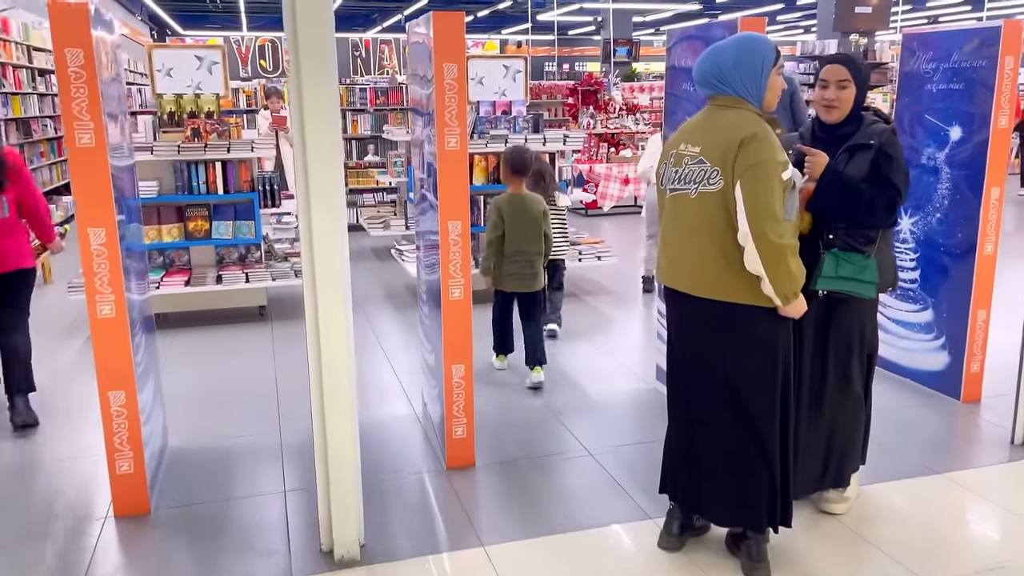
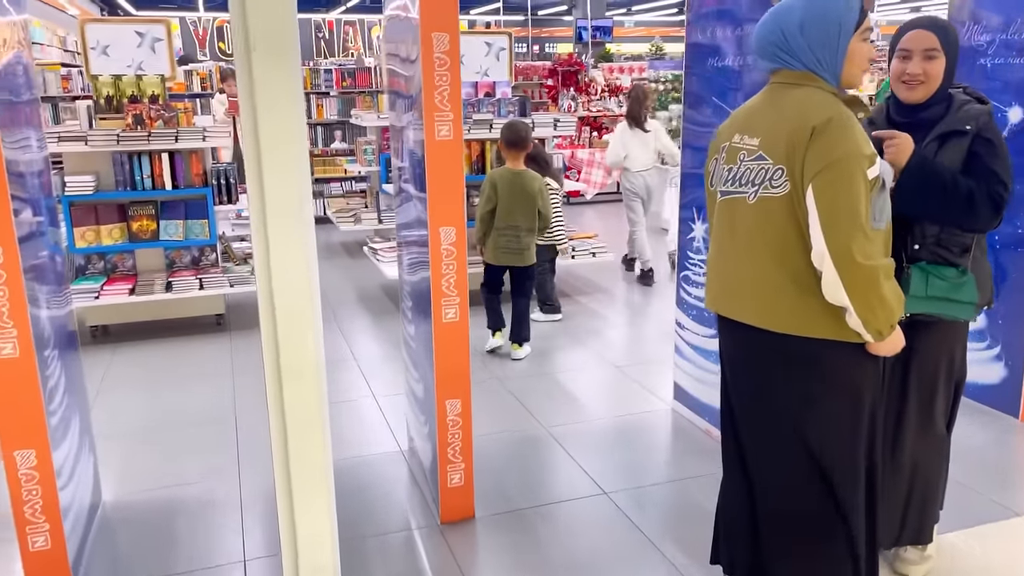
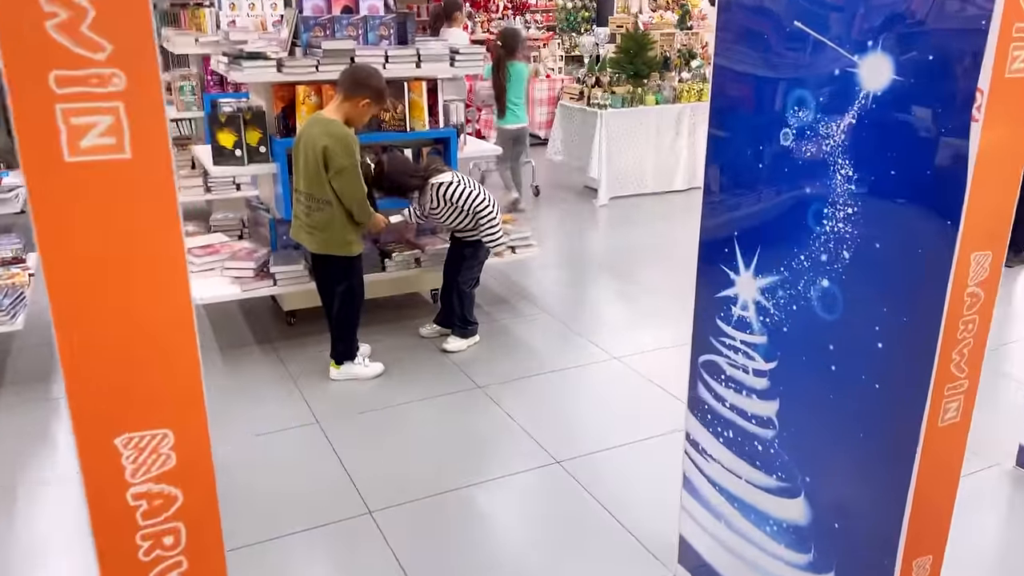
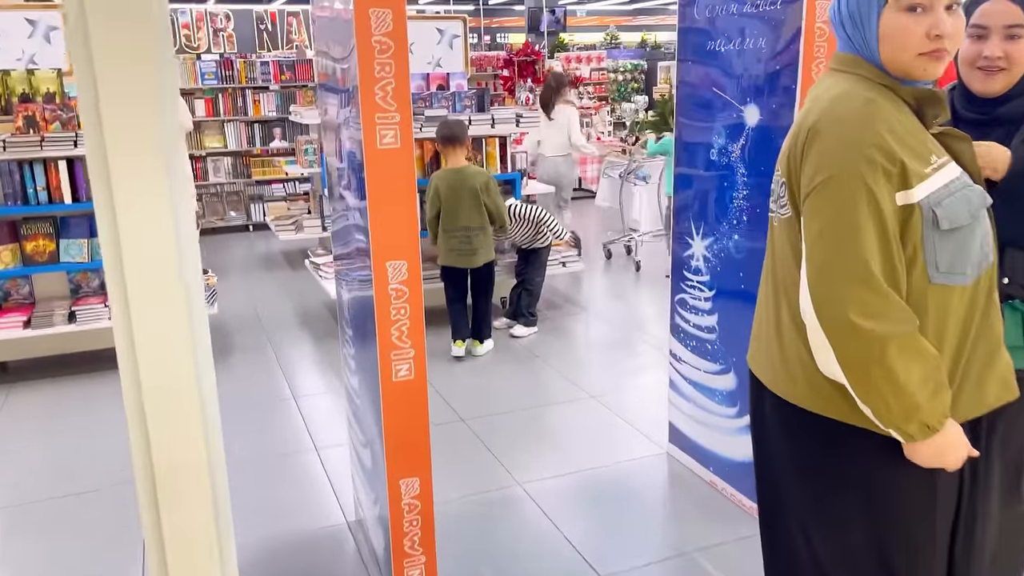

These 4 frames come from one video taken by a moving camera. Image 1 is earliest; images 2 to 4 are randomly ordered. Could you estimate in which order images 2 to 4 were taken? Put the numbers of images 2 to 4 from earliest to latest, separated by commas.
2, 4, 3
